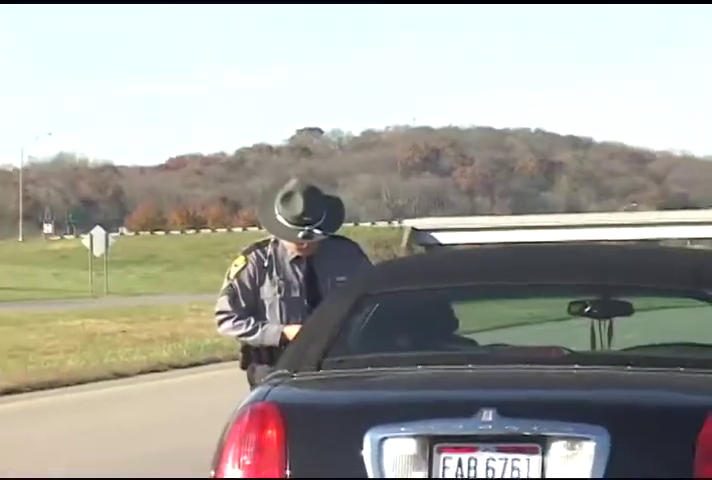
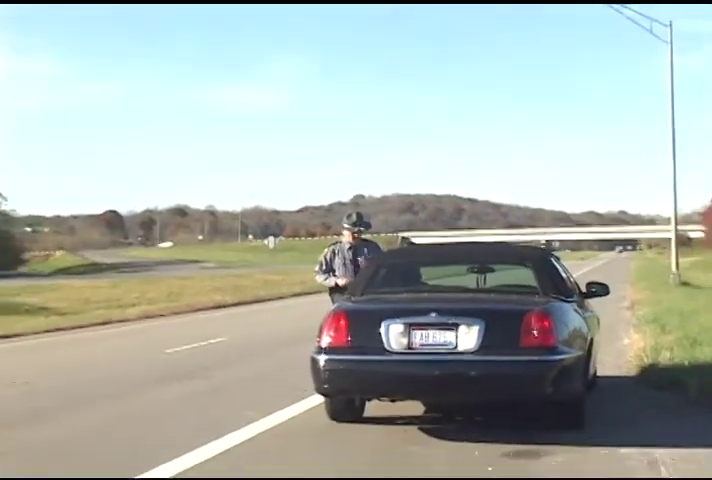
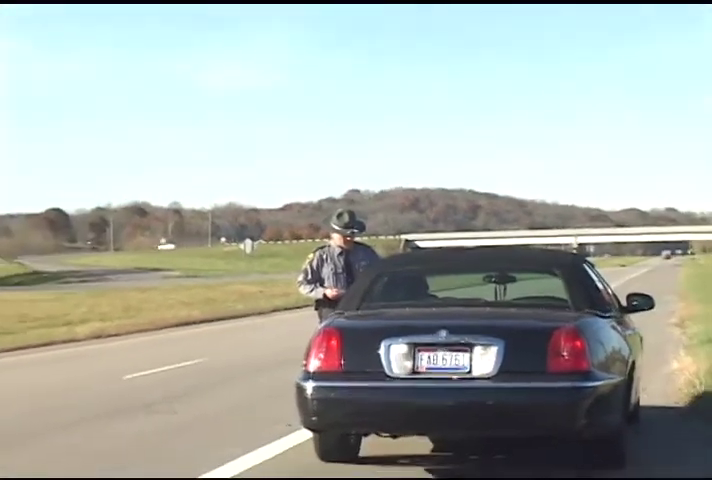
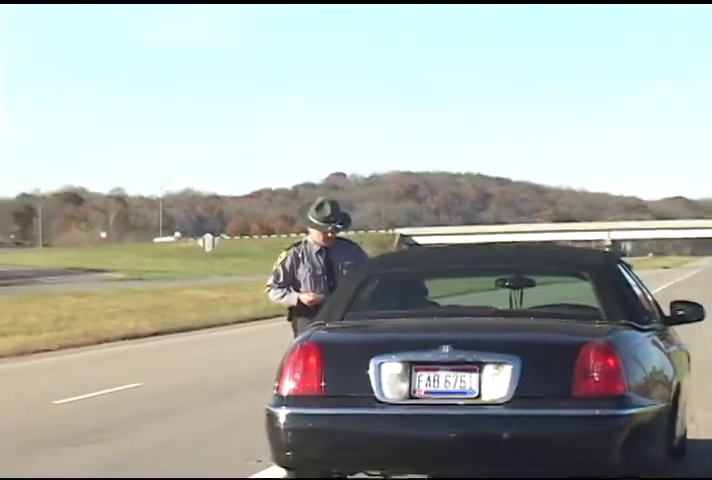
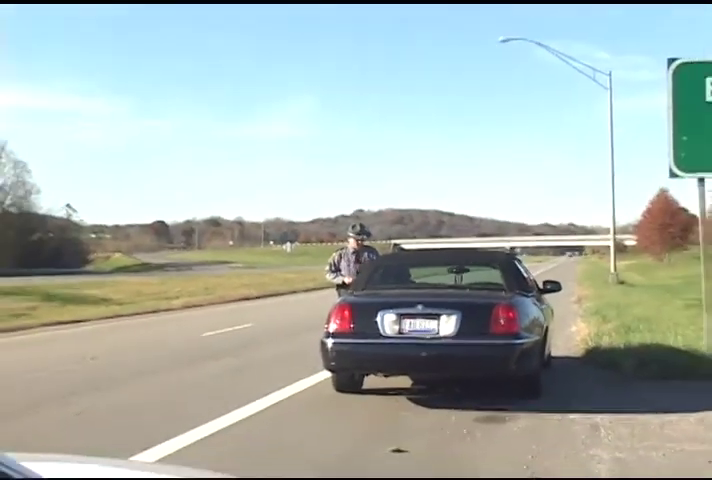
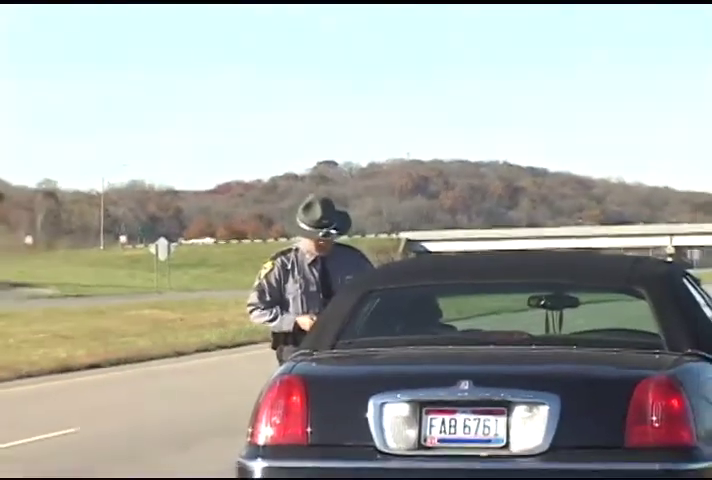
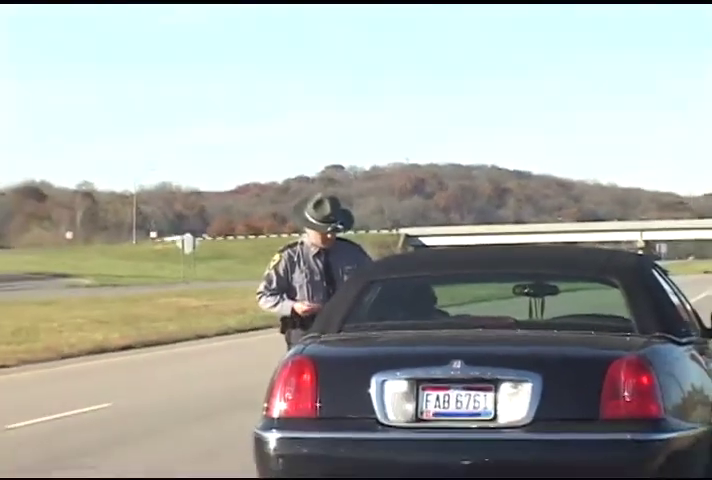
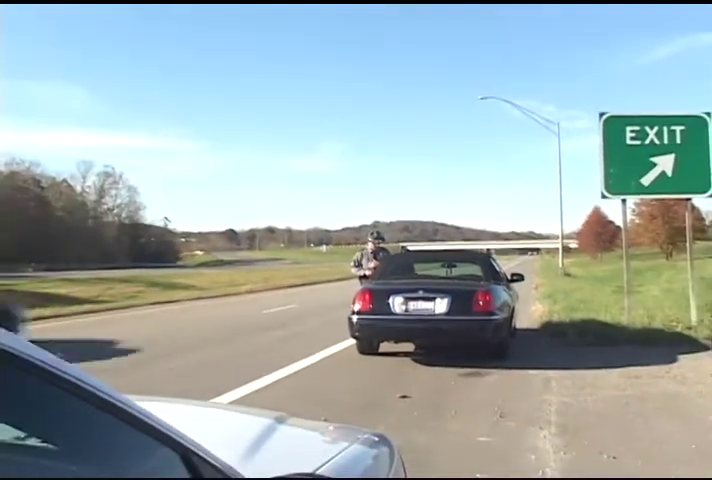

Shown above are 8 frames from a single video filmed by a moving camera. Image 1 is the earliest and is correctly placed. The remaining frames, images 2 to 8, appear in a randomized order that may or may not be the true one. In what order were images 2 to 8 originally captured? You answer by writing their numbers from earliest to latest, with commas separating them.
6, 7, 4, 3, 2, 5, 8
